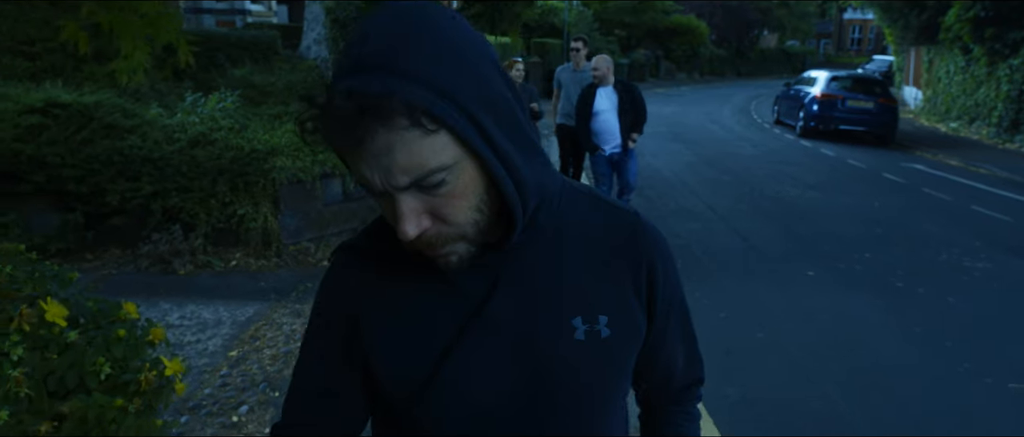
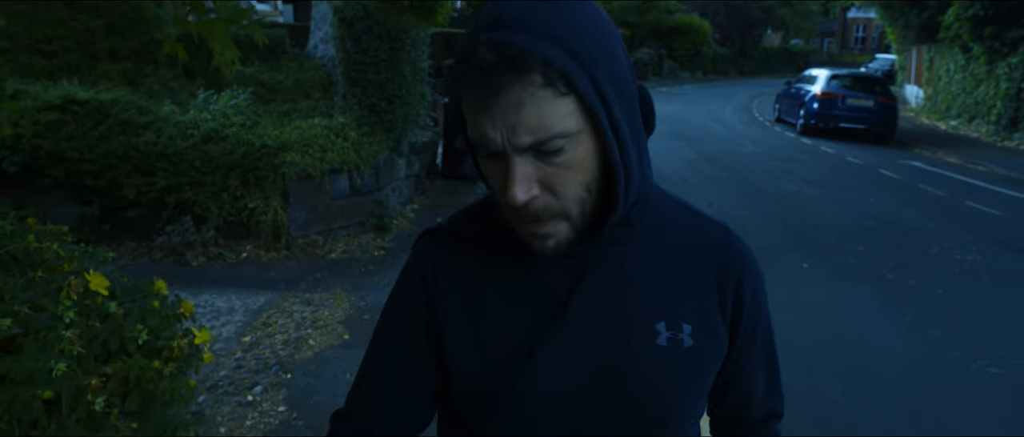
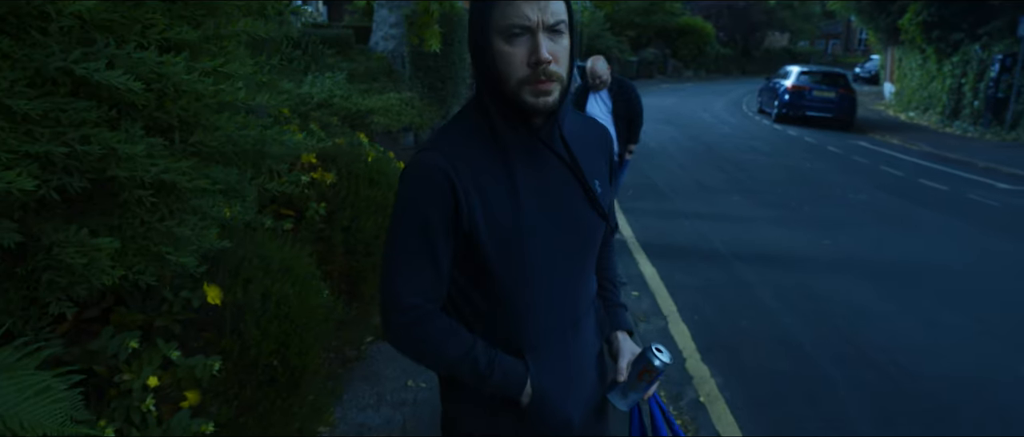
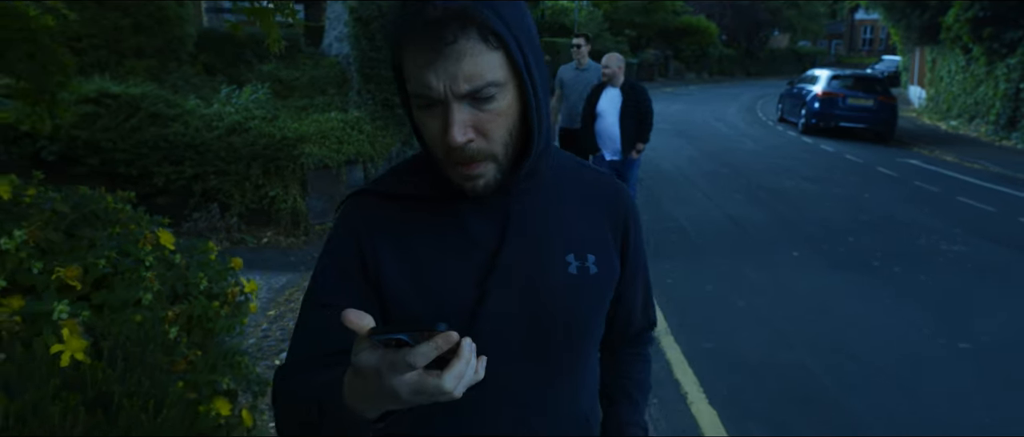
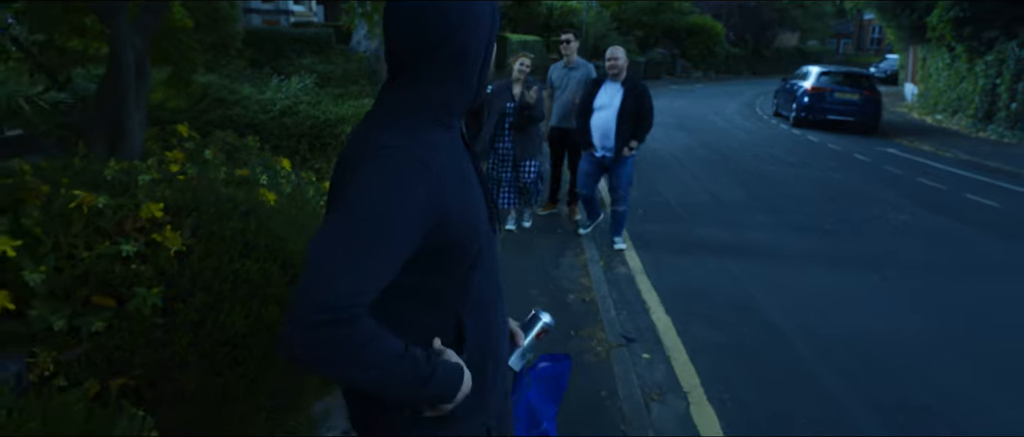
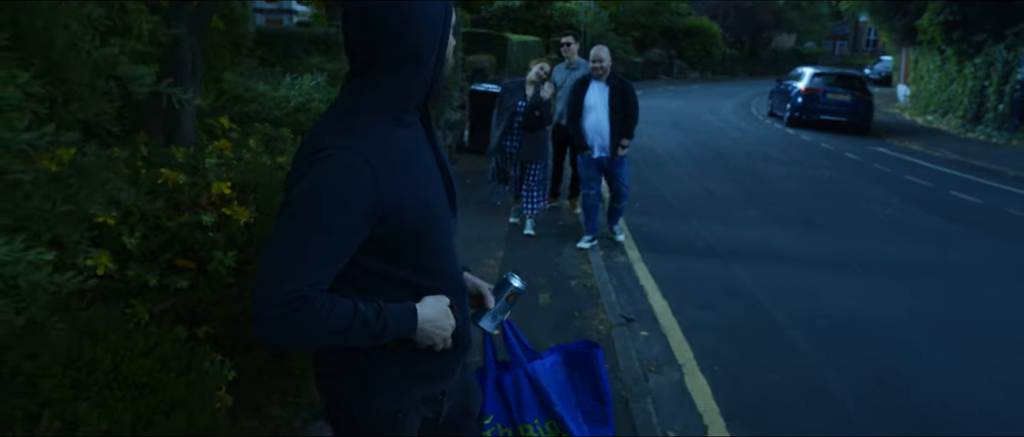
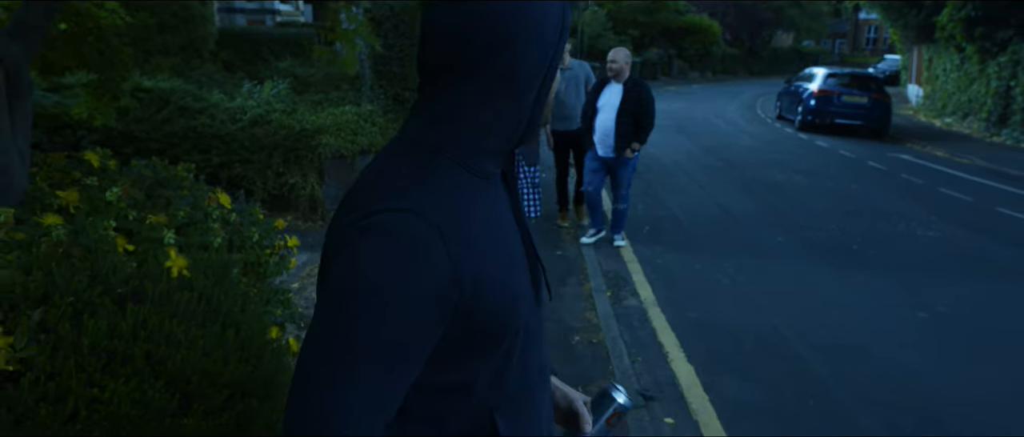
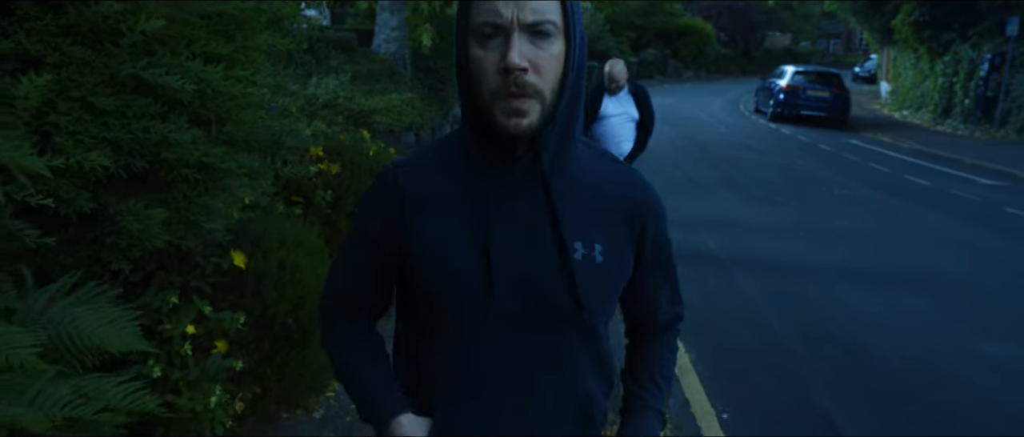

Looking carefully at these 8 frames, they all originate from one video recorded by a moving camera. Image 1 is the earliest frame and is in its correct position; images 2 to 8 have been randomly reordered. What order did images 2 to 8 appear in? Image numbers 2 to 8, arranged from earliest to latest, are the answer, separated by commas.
2, 4, 7, 5, 6, 3, 8
